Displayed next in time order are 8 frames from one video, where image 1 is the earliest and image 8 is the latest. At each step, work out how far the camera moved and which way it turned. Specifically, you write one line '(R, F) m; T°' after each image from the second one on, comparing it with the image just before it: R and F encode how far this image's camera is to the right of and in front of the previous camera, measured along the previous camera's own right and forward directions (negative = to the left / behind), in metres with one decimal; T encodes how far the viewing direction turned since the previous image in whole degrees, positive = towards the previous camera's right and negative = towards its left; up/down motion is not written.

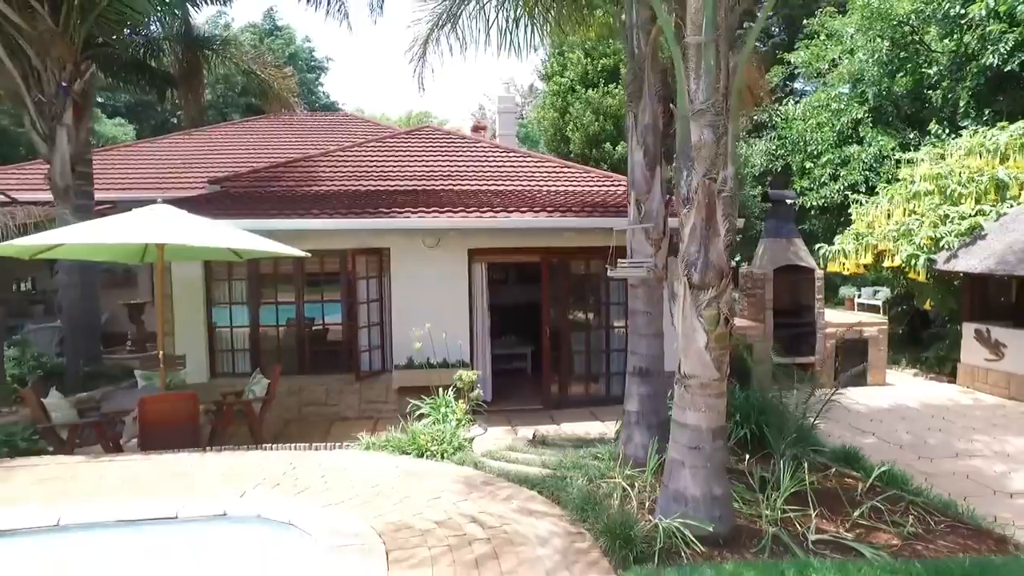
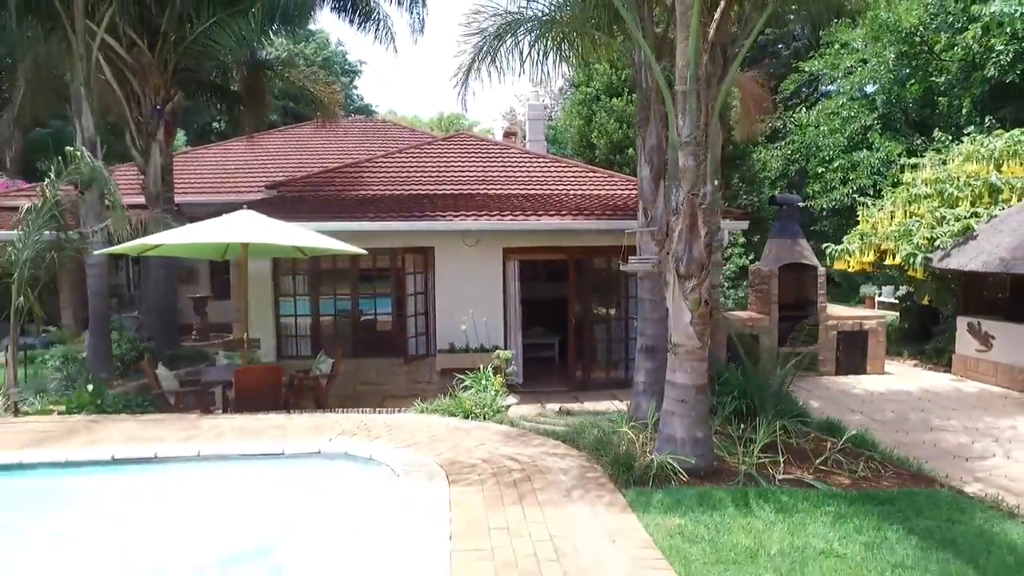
(0.0, -1.5) m; -3°
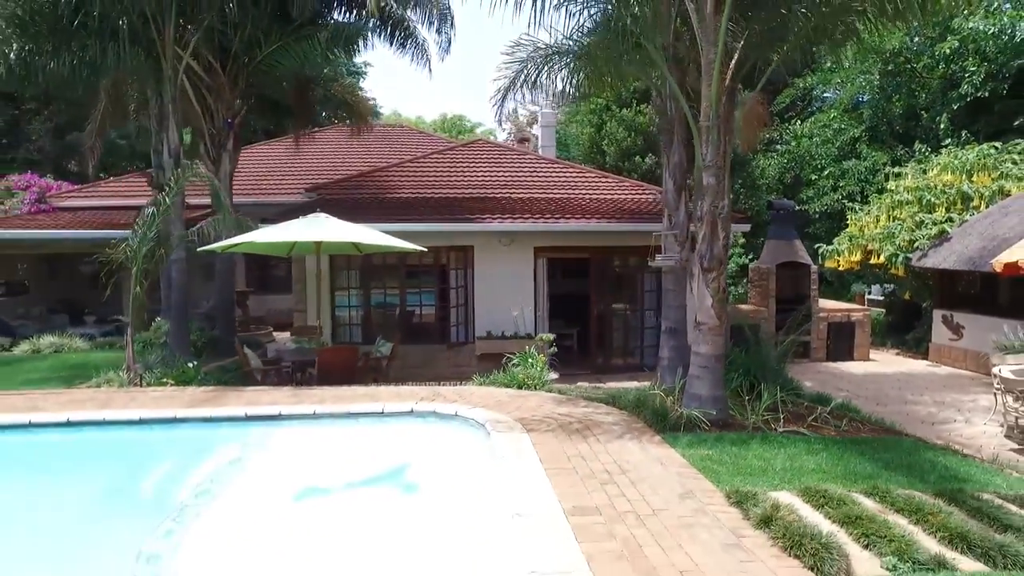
(-0.8, -1.7) m; +1°
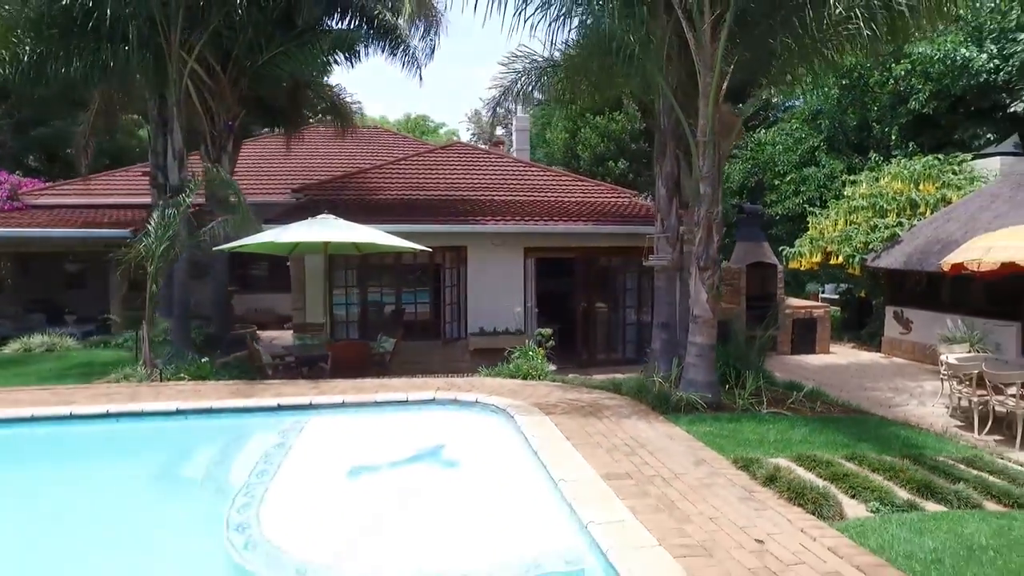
(-0.8, -0.8) m; +4°
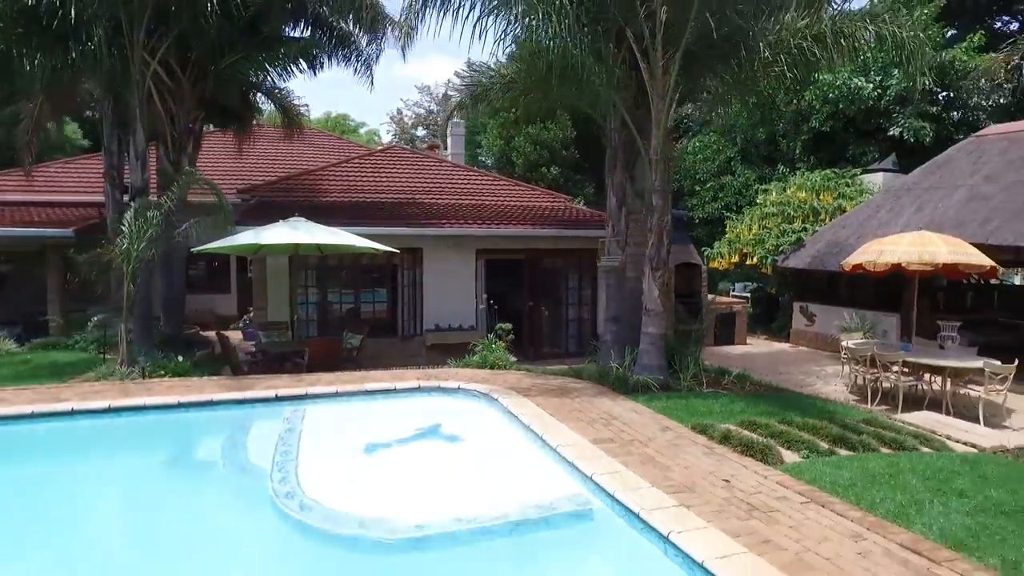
(-1.0, -1.0) m; +8°
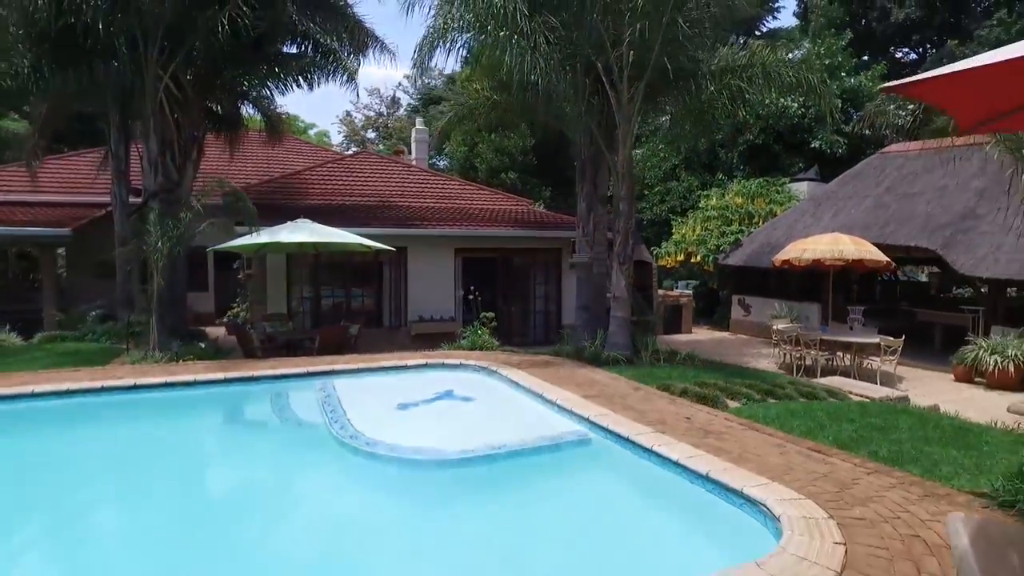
(-0.9, -1.9) m; +5°
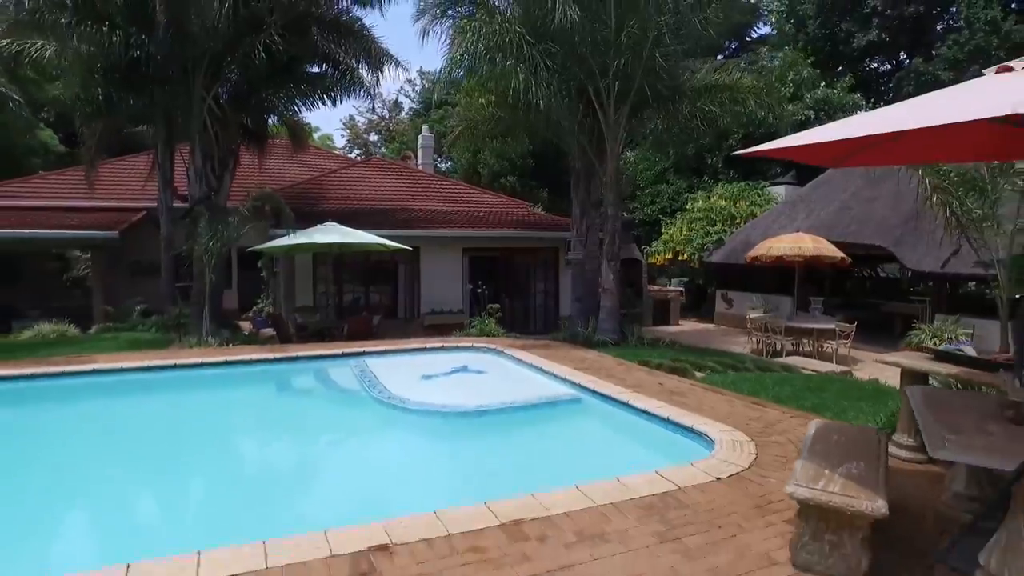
(-0.1, -2.0) m; 0°
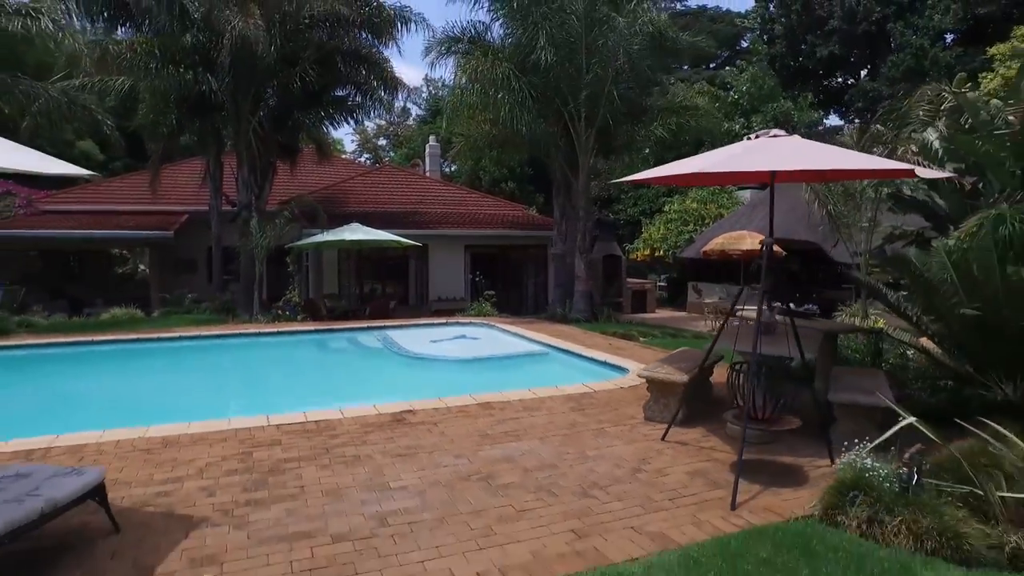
(+0.5, -3.4) m; -1°
